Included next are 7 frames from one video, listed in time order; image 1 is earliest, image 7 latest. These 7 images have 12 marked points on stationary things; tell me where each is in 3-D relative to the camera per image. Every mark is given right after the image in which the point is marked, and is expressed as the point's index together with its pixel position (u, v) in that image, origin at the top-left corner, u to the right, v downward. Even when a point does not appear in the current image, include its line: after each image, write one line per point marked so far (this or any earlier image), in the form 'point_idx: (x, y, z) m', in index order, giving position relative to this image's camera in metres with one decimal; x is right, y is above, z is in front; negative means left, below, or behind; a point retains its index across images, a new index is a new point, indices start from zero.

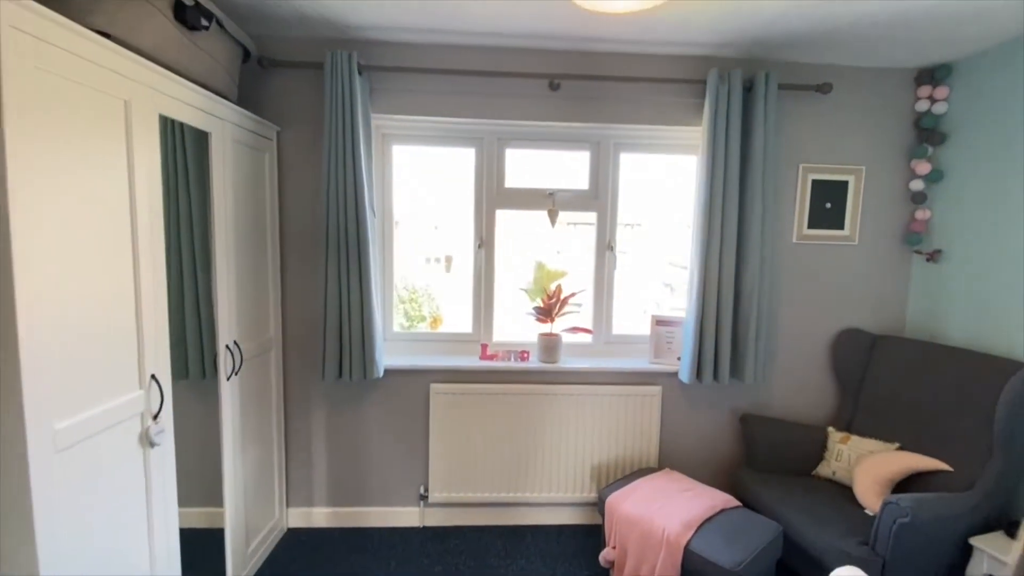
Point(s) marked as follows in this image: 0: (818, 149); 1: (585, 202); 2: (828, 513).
0: (+1.5, +0.7, +2.4) m
1: (+0.4, +0.5, +2.6) m
2: (+1.3, -0.9, +2.0) m
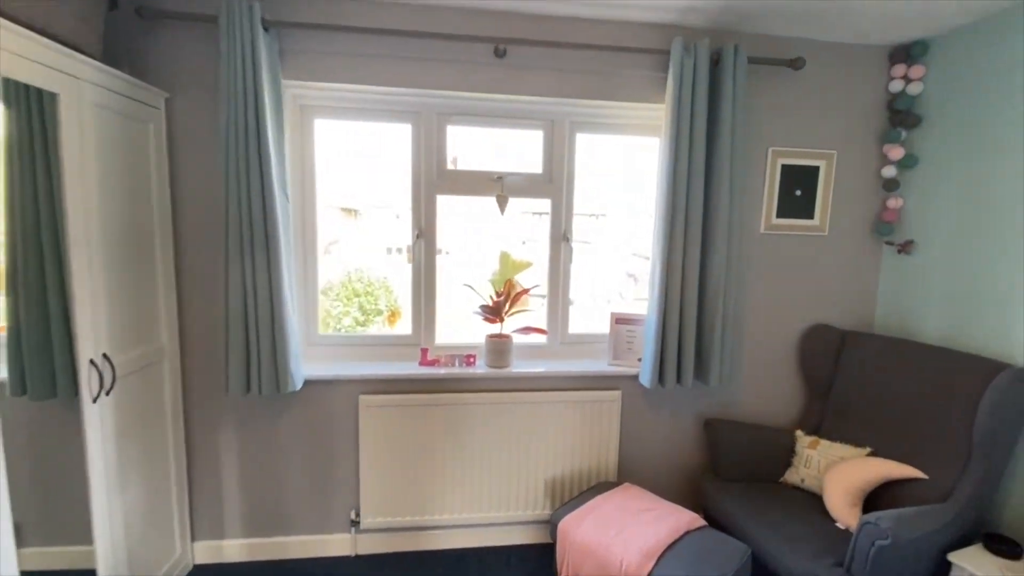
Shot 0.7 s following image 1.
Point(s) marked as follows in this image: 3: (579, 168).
0: (+1.3, +0.7, +2.2) m
1: (+0.1, +0.5, +2.3) m
2: (+1.1, -0.9, +1.8) m
3: (+0.3, +0.6, +2.3) m
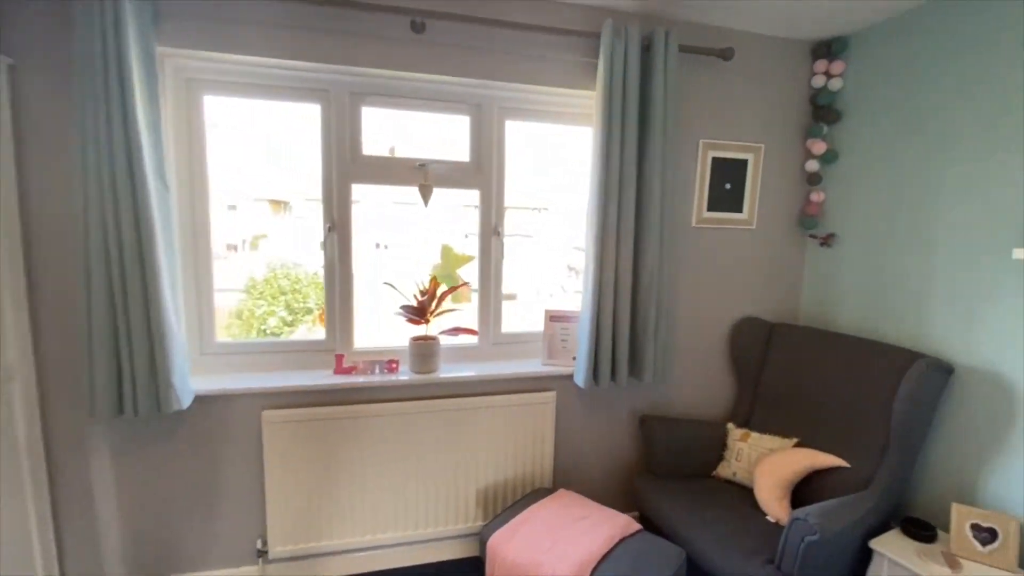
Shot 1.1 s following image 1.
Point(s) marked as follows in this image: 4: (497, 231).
0: (+0.9, +0.8, +2.2) m
1: (-0.2, +0.5, +2.1) m
2: (+0.8, -0.9, +1.8) m
3: (0.0, +0.6, +2.2) m
4: (-0.1, +0.3, +2.2) m
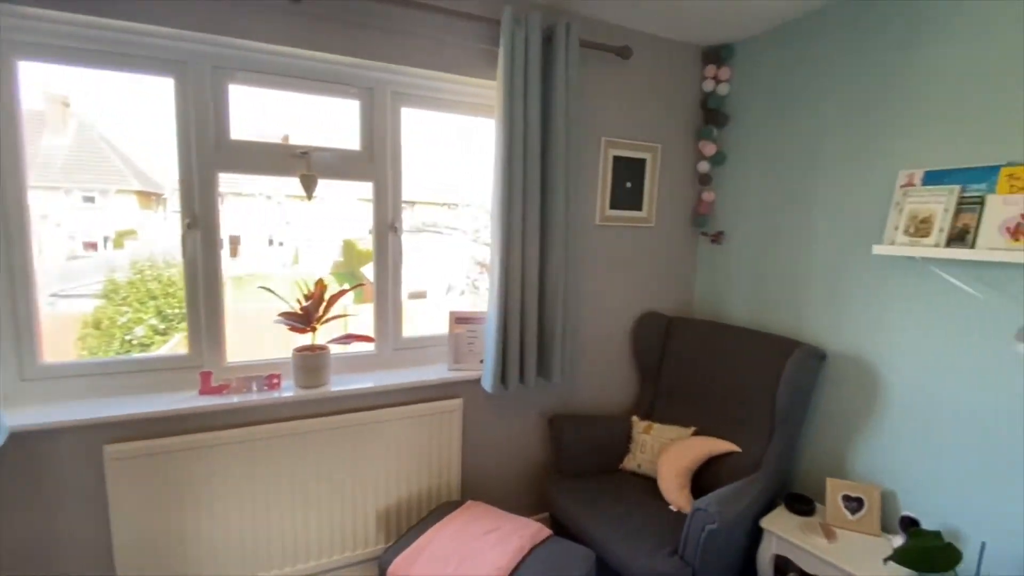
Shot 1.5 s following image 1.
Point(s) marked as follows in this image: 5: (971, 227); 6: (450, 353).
0: (+0.5, +0.8, +2.2) m
1: (-0.7, +0.5, +1.9) m
2: (+0.5, -0.9, +1.8) m
3: (-0.5, +0.6, +2.1) m
4: (-0.5, +0.3, +2.0) m
5: (+1.4, +0.2, +1.5) m
6: (-0.3, -0.3, +2.1) m
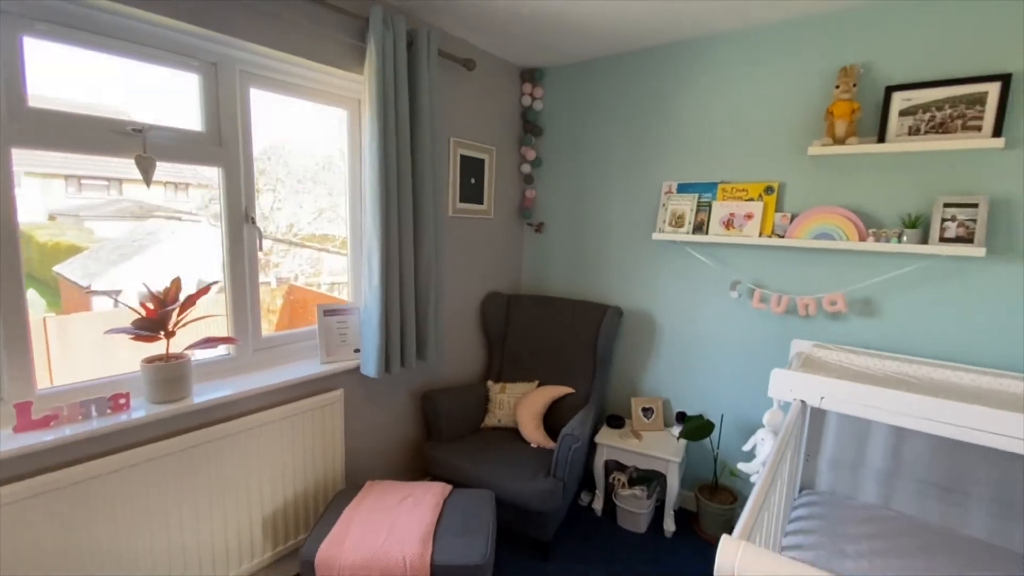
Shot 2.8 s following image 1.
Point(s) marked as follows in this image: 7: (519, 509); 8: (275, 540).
0: (-0.3, +0.9, +2.5) m
1: (-1.1, +0.5, +1.7) m
2: (0.0, -0.8, +2.2) m
3: (-1.0, +0.6, +1.9) m
4: (-1.1, +0.3, +1.9) m
5: (+0.9, +0.3, +2.3) m
6: (-0.8, -0.3, +2.1) m
7: (0.0, -0.9, +2.0) m
8: (-0.9, -1.0, +1.9) m
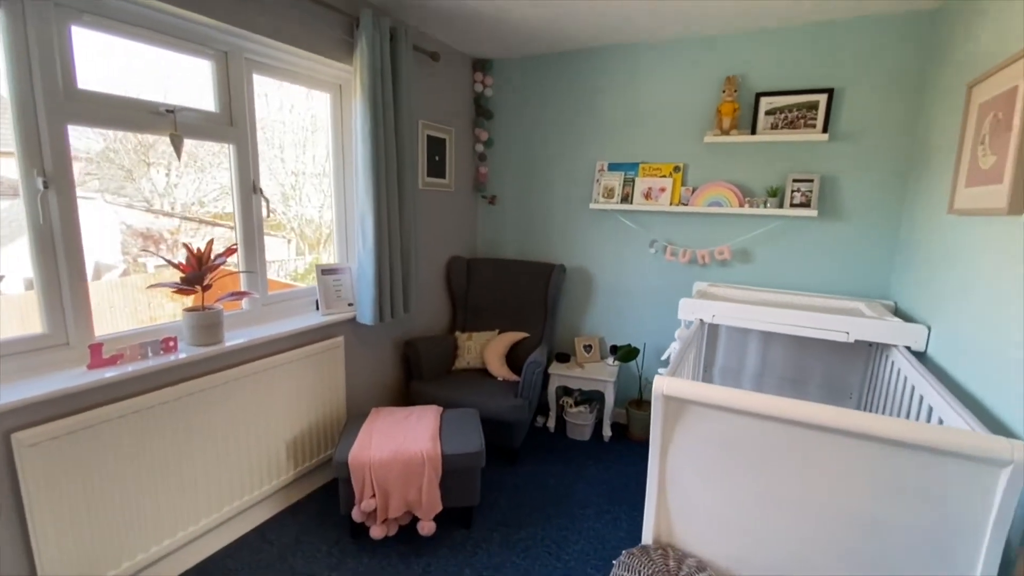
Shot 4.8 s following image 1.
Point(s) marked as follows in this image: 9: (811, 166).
0: (-0.5, +1.1, +2.8) m
1: (-1.2, +0.7, +2.0) m
2: (-0.2, -0.6, +2.7) m
3: (-1.2, +0.8, +2.2) m
4: (-1.2, +0.5, +2.2) m
5: (+0.7, +0.6, +2.9) m
6: (-1.0, -0.1, +2.4) m
7: (-0.1, -0.7, +2.5) m
8: (-1.0, -0.8, +2.2) m
9: (+1.6, +0.7, +2.5) m
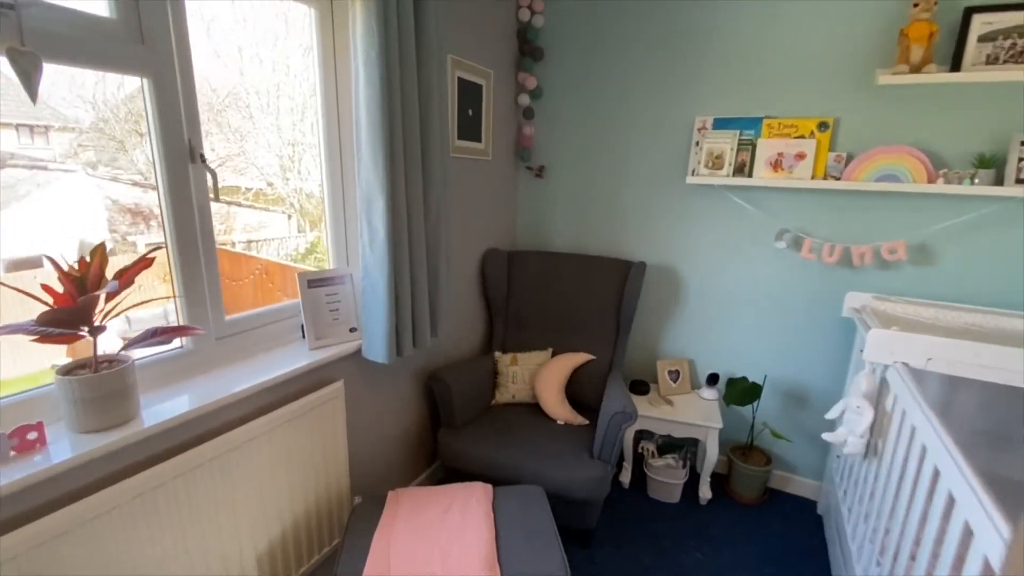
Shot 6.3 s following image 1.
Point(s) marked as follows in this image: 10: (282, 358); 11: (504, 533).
0: (-0.2, +1.0, +2.0) m
1: (-1.0, +0.6, +1.1) m
2: (+0.1, -0.6, +1.9) m
3: (-0.9, +0.7, +1.3) m
4: (-0.9, +0.4, +1.3) m
5: (+1.0, +0.5, +2.0) m
6: (-0.7, -0.1, +1.6) m
7: (+0.2, -0.8, +1.7) m
8: (-0.7, -0.9, +1.5) m
9: (+1.9, +0.6, +1.6) m
10: (-0.8, -0.2, +1.5) m
11: (0.0, -0.7, +1.4) m
